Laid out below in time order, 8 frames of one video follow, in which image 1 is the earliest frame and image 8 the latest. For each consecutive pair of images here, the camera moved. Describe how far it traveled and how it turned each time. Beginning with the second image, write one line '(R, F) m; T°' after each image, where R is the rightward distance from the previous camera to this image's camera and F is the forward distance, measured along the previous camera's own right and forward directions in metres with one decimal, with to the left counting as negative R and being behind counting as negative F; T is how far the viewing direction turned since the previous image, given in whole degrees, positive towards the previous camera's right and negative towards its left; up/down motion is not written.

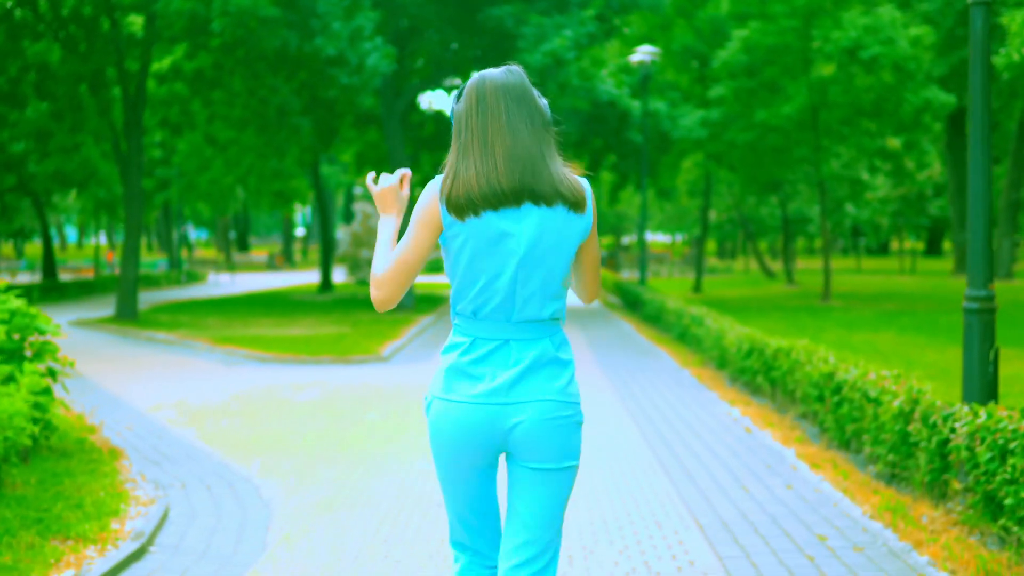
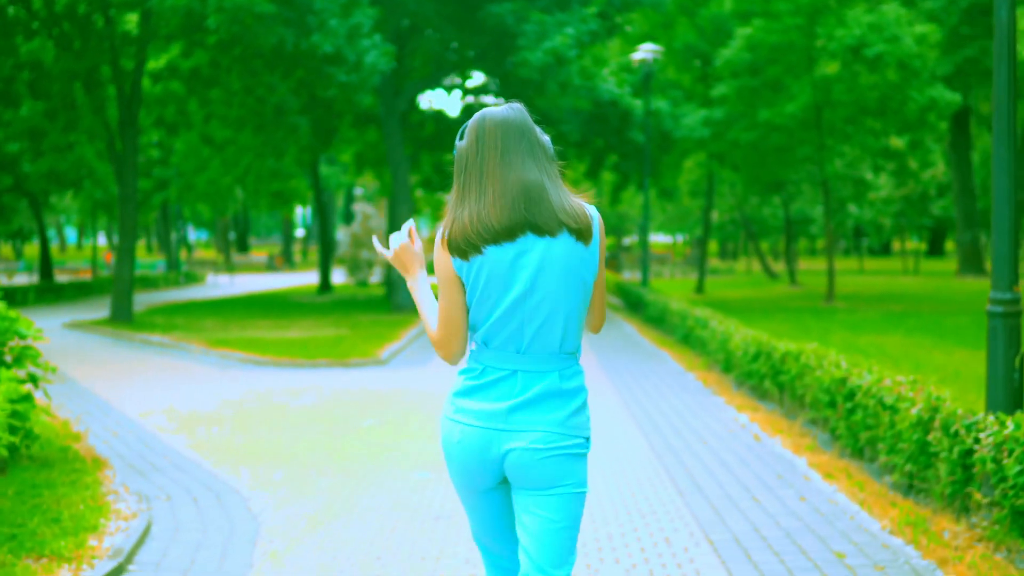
(0.0, +0.3) m; 0°
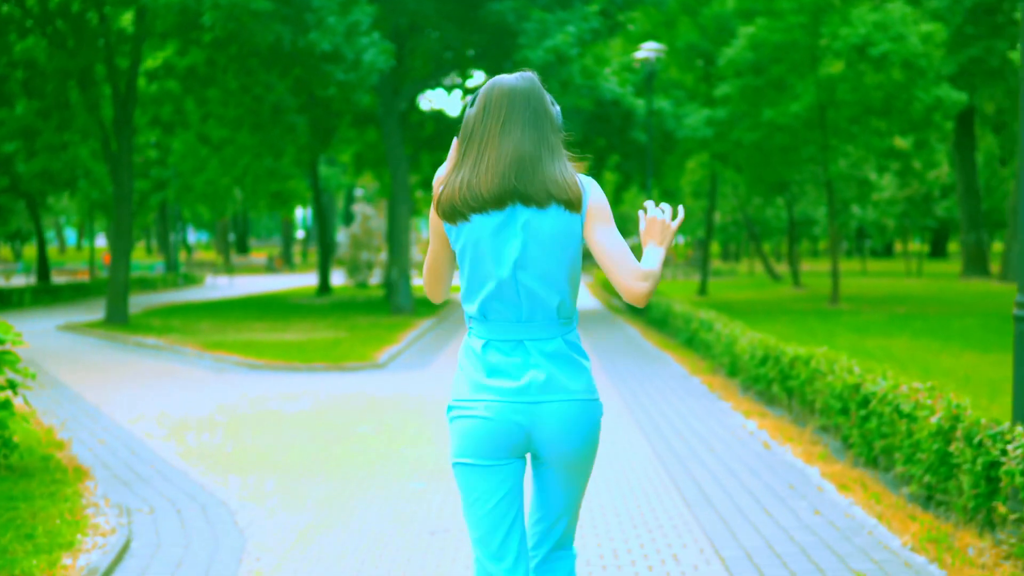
(0.0, +0.3) m; 0°
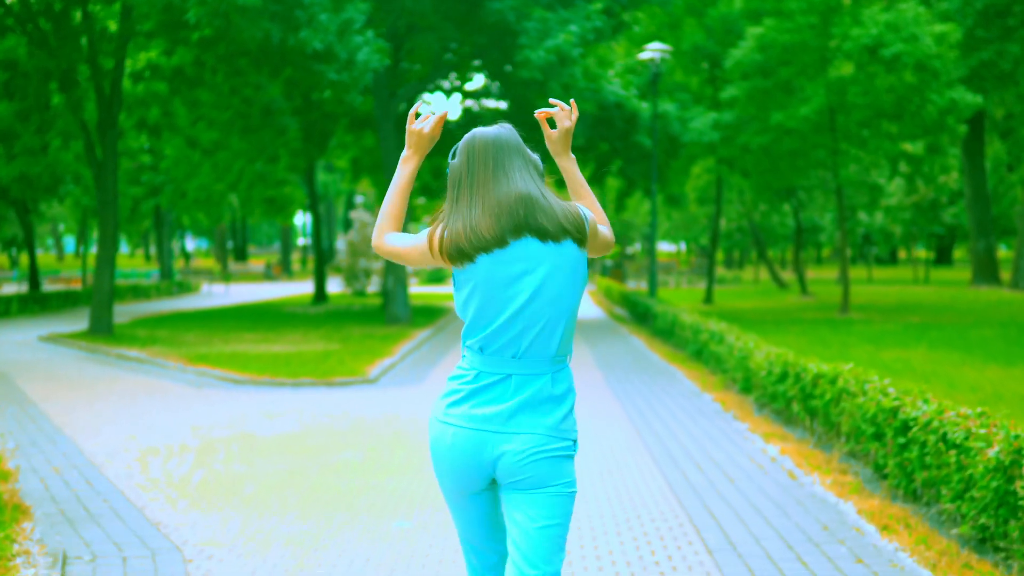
(0.0, +0.8) m; 0°
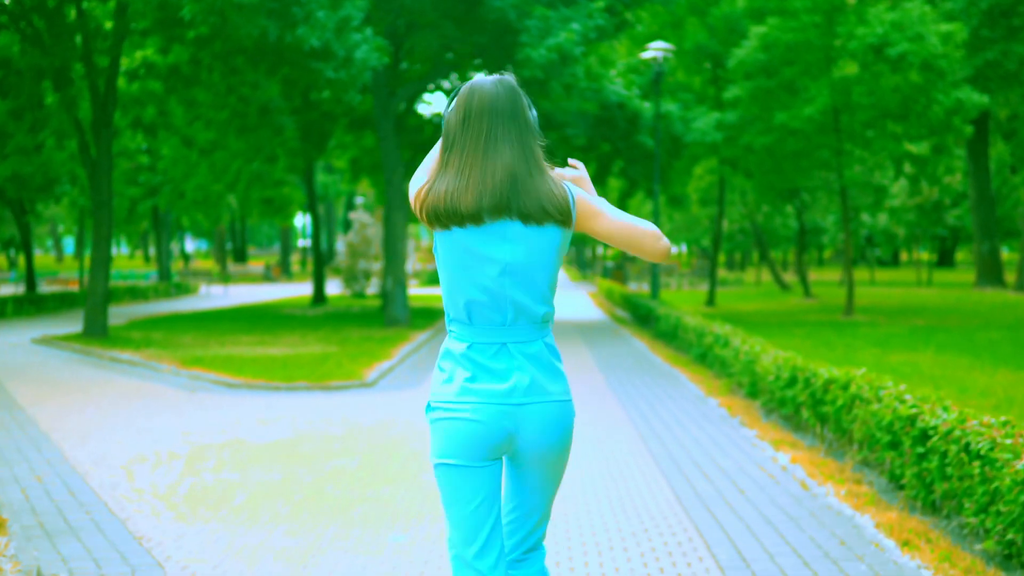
(0.0, +0.3) m; 0°
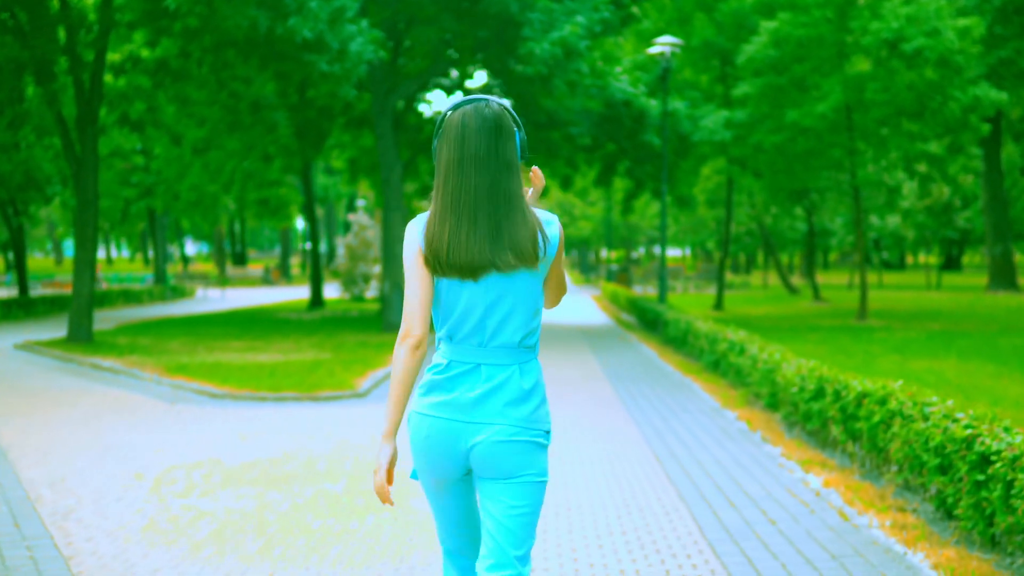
(0.0, +0.8) m; 0°
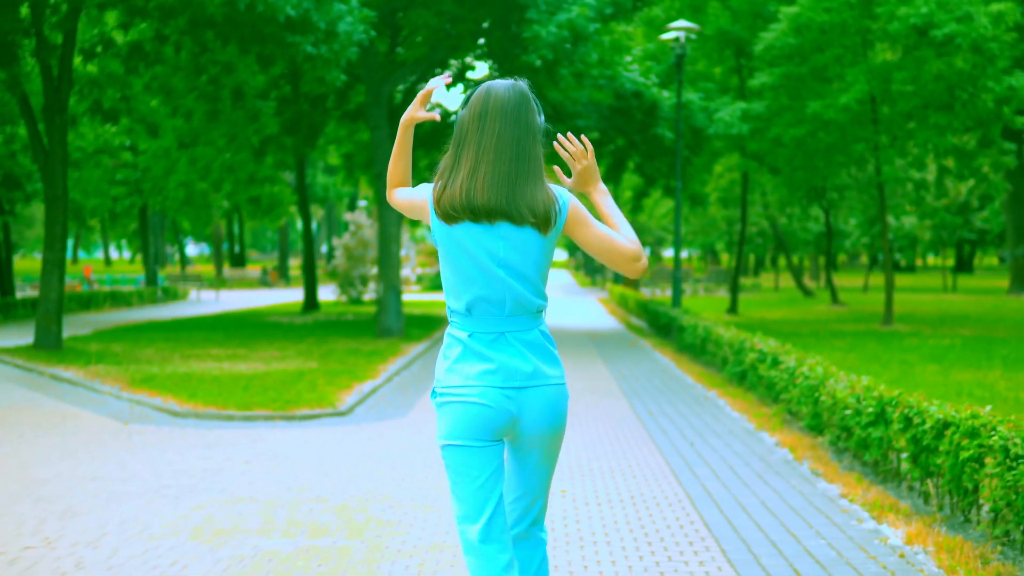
(0.0, +1.5) m; 0°
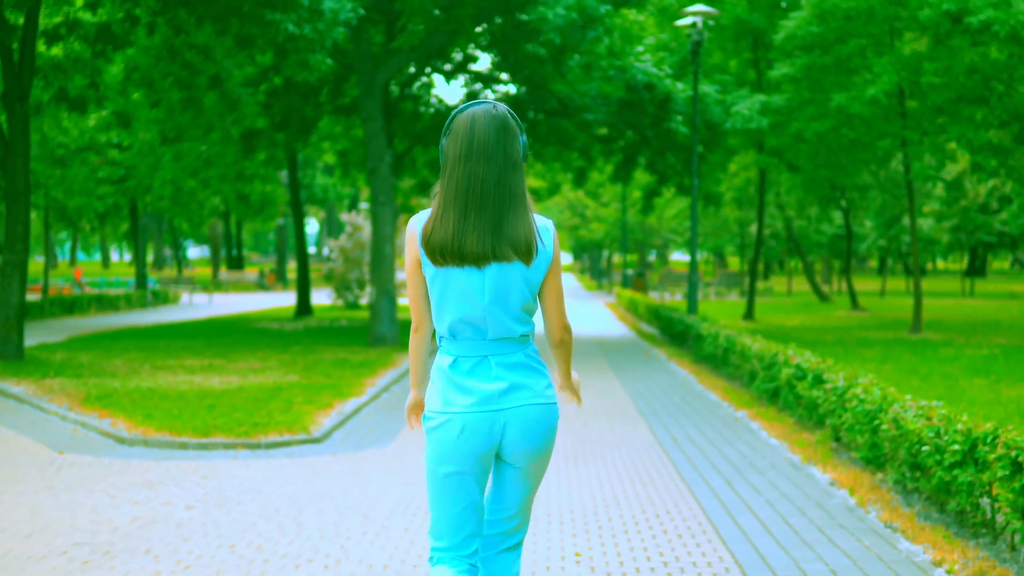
(0.0, +1.6) m; 0°
